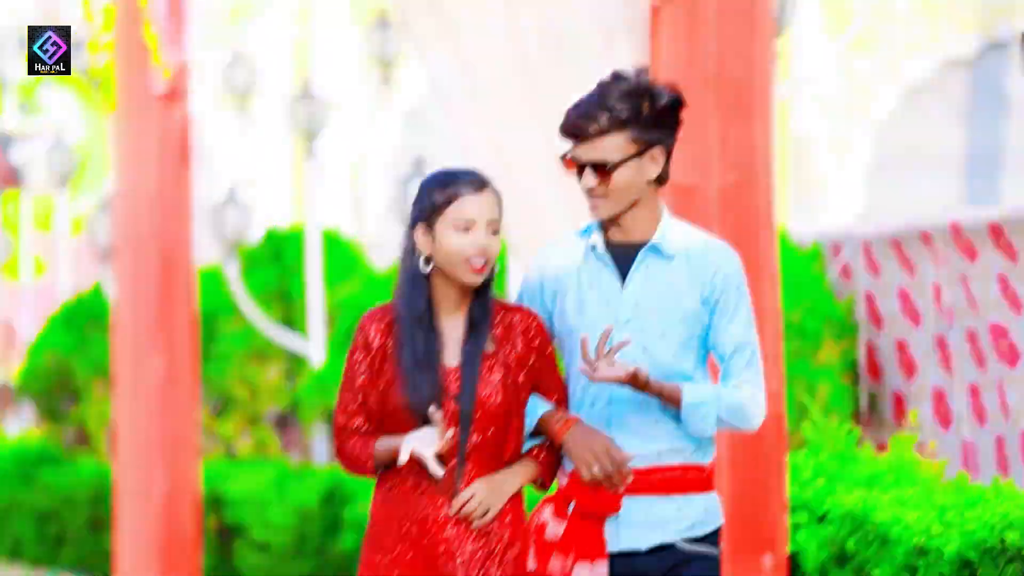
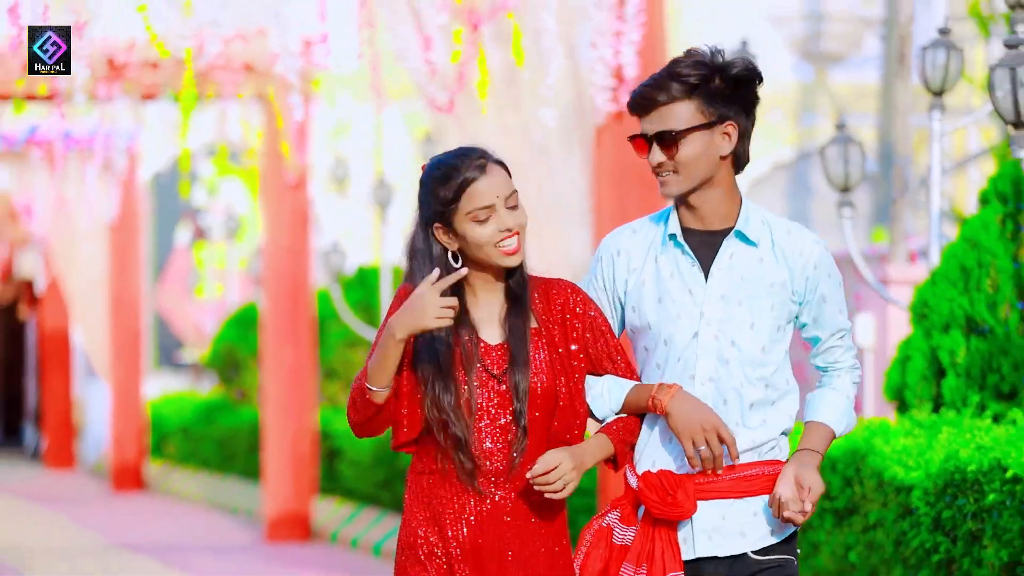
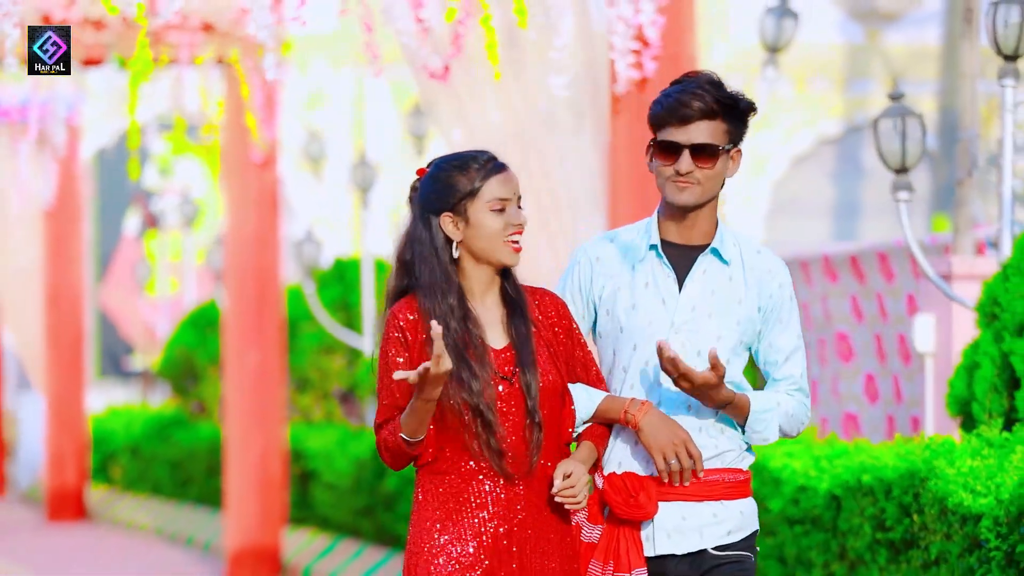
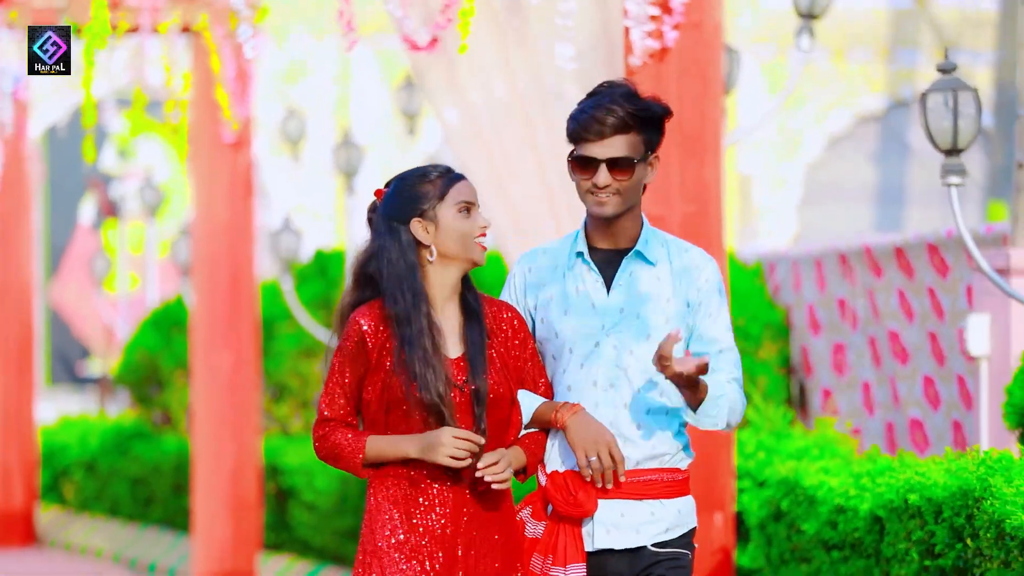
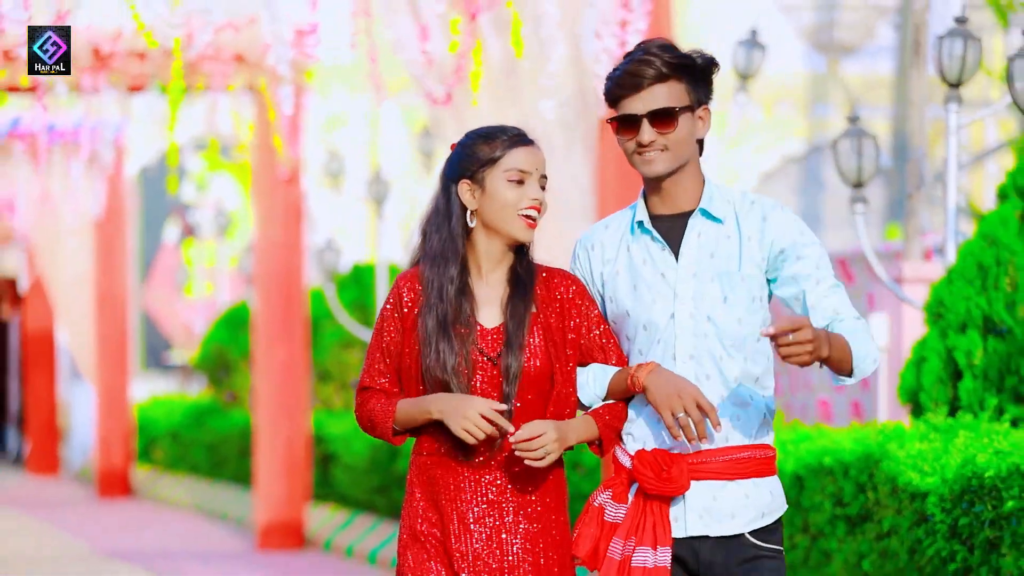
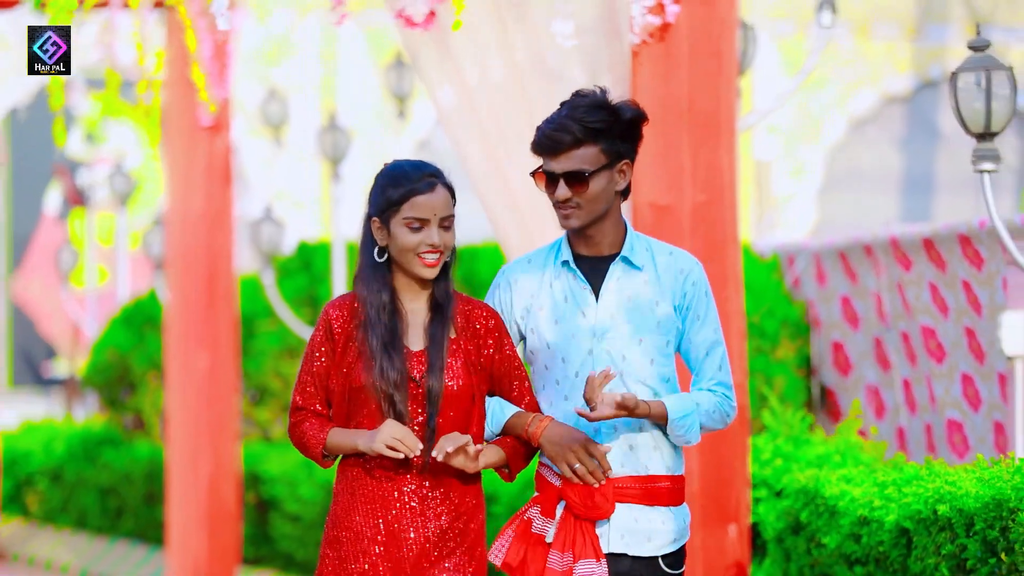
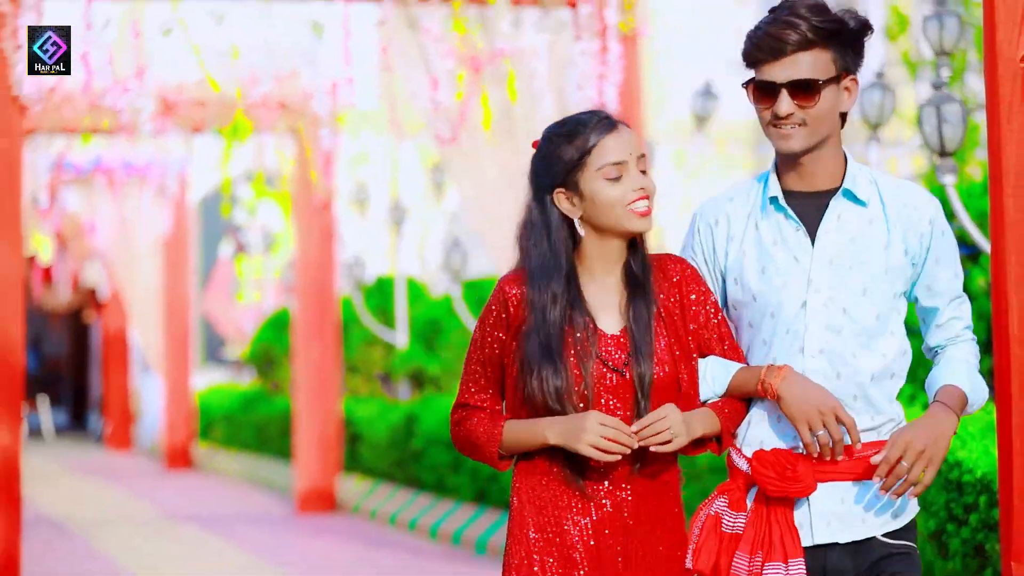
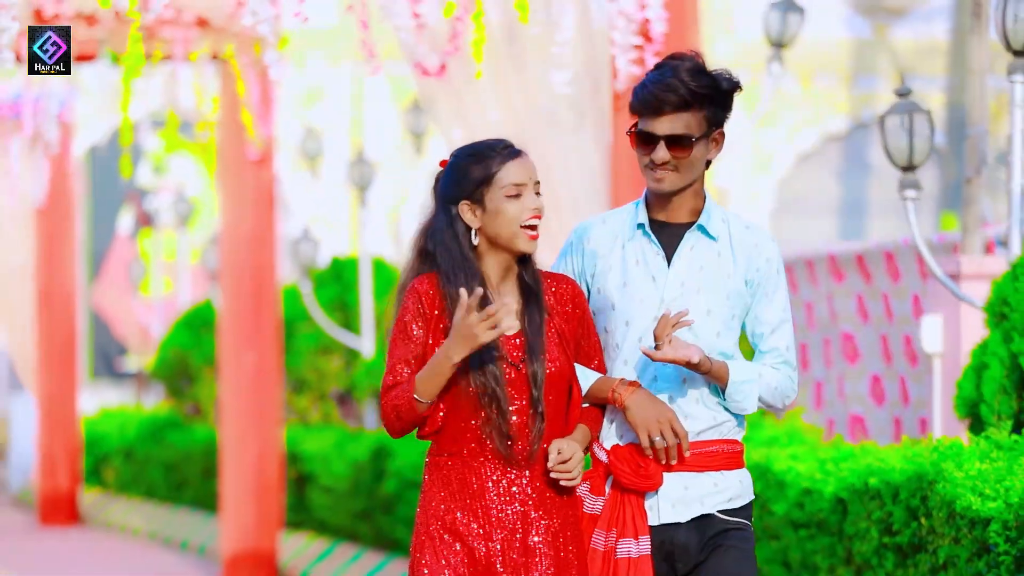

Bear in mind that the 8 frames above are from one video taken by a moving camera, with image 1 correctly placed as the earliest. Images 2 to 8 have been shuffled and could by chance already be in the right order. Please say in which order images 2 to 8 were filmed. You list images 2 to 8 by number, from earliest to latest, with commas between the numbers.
6, 4, 8, 3, 5, 2, 7
